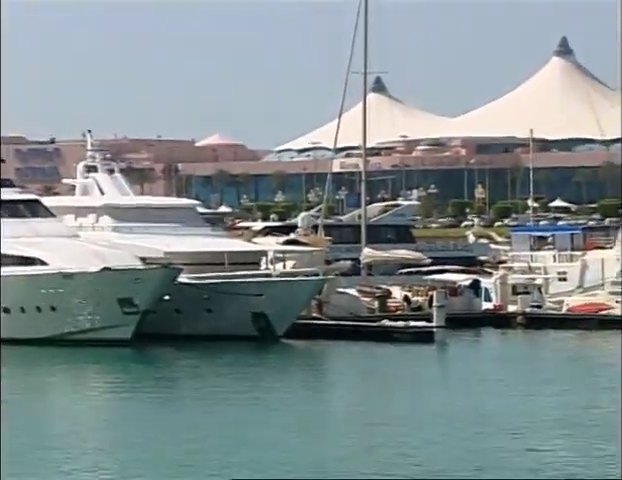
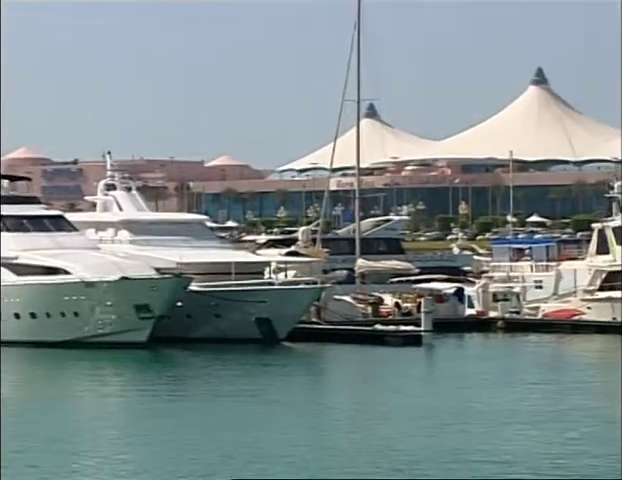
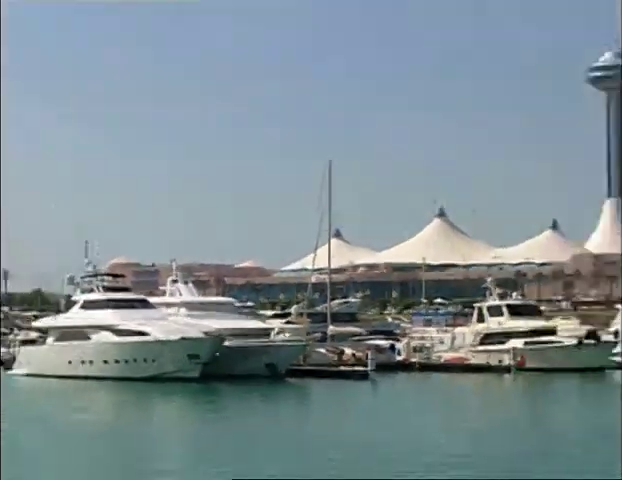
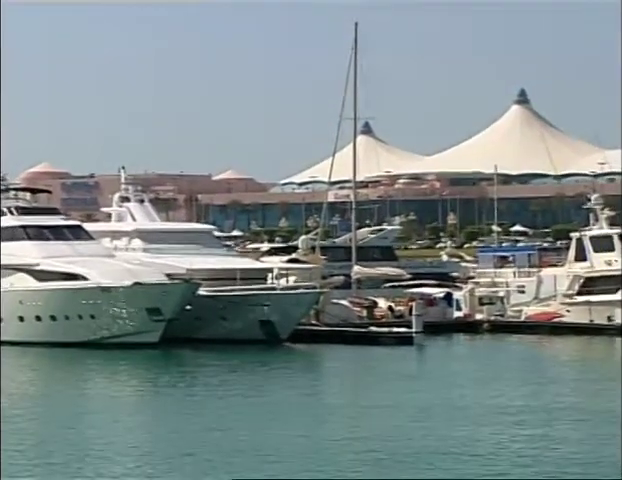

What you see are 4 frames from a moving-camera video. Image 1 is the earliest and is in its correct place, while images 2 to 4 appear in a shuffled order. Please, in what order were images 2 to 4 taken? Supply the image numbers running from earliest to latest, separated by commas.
2, 4, 3
